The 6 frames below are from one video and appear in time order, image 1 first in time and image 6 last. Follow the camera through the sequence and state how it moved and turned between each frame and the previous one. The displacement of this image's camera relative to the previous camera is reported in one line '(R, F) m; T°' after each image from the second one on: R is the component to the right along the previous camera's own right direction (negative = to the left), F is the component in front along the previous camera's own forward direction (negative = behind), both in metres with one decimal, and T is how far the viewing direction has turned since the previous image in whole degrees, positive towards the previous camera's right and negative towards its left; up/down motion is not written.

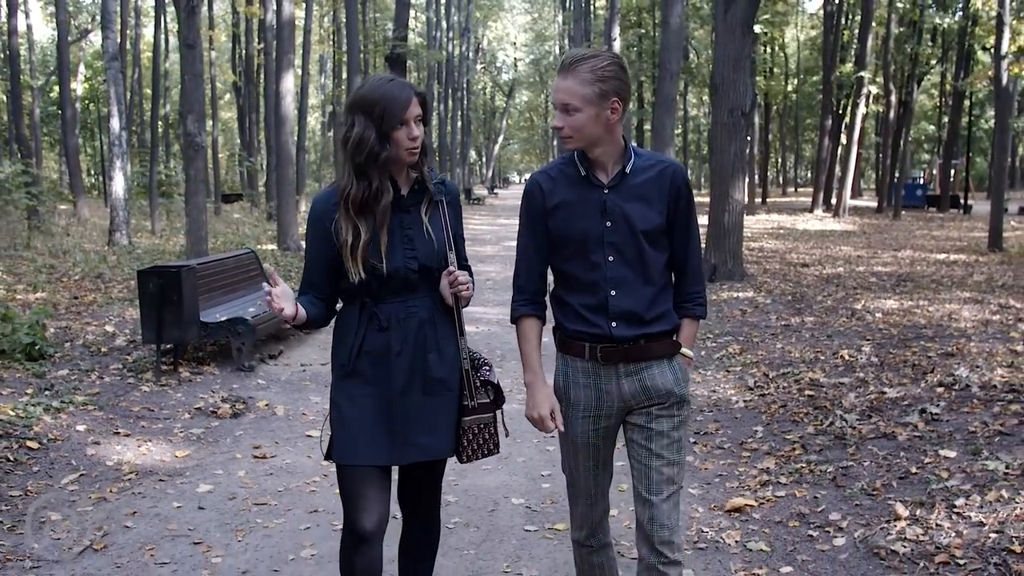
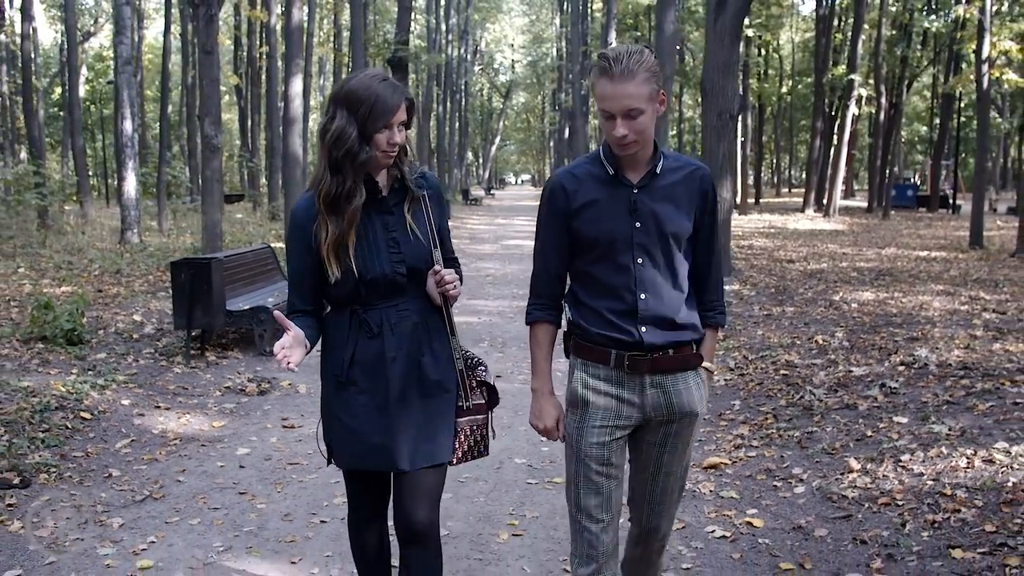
(0.0, -0.7) m; 0°
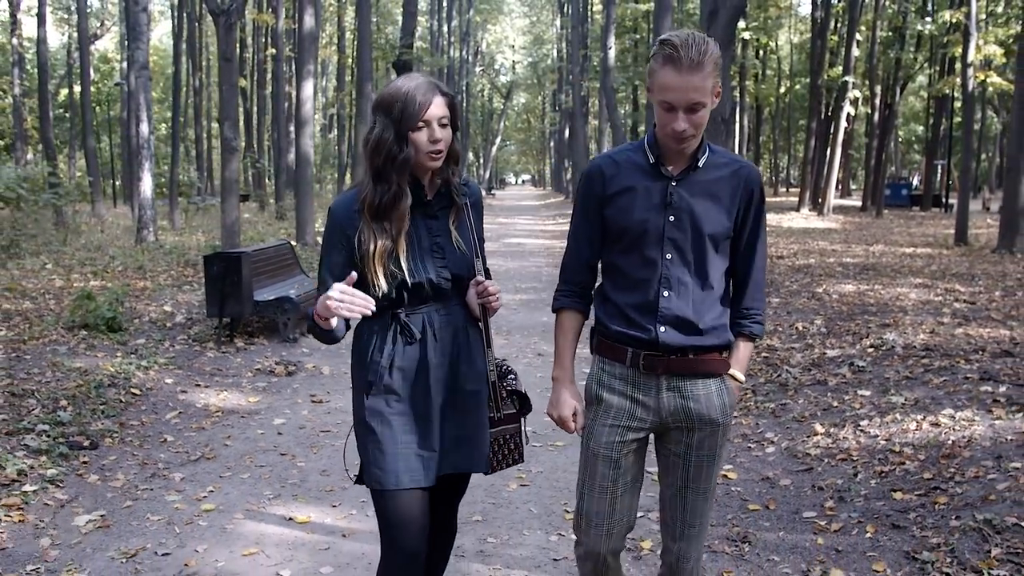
(0.0, -0.8) m; 0°
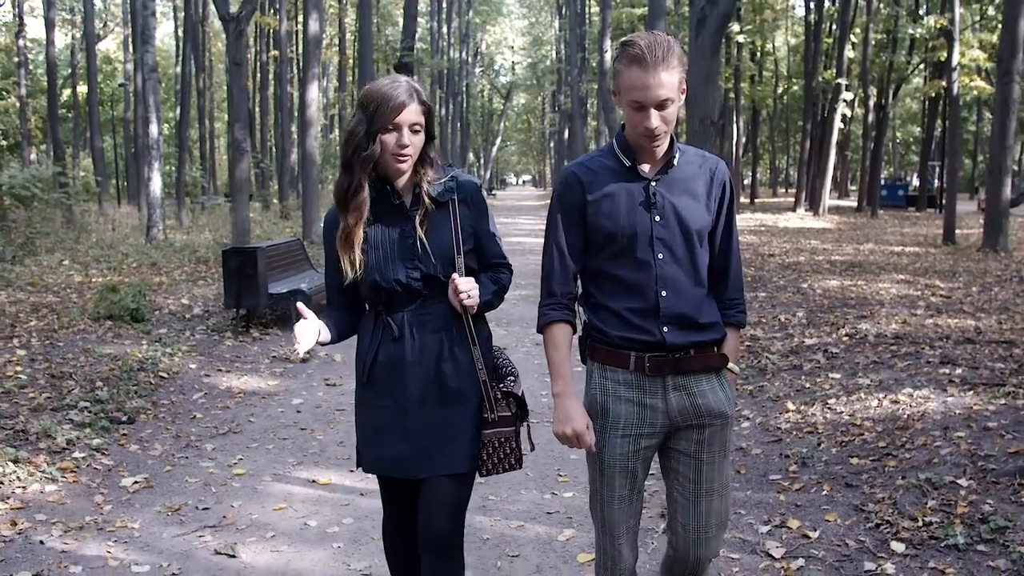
(0.0, -0.6) m; 0°
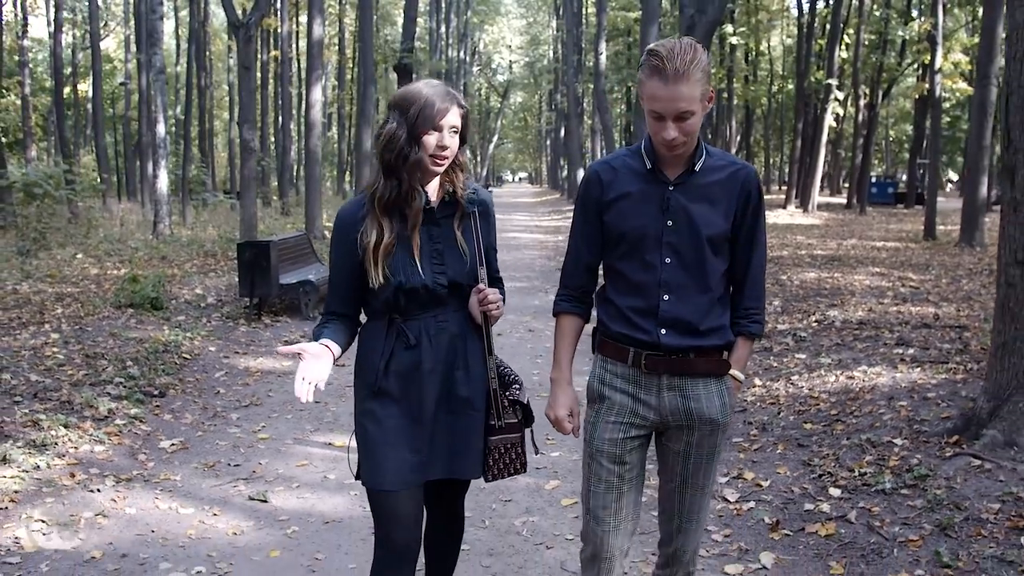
(0.0, -0.7) m; 0°
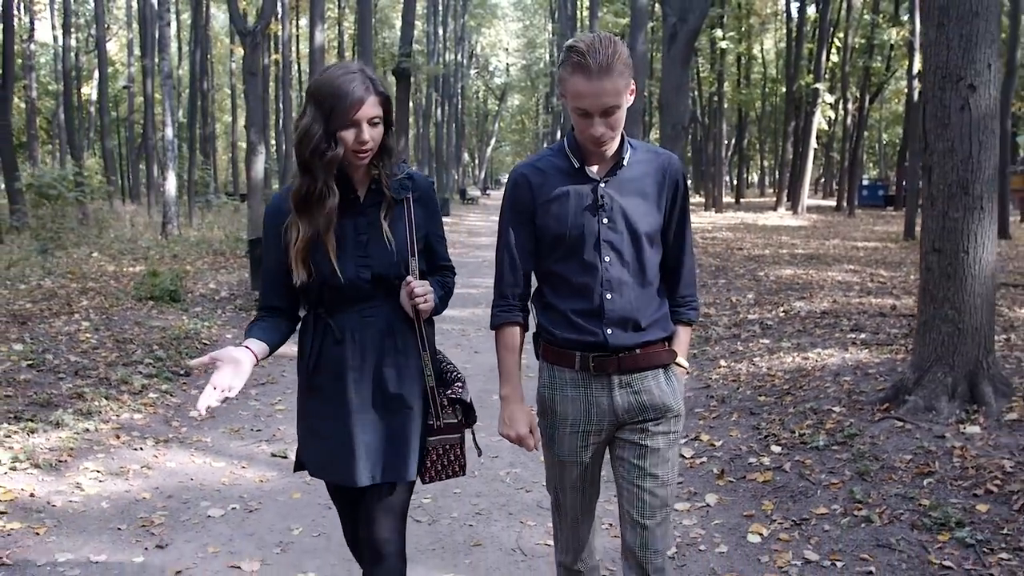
(+0.1, -0.8) m; 0°
